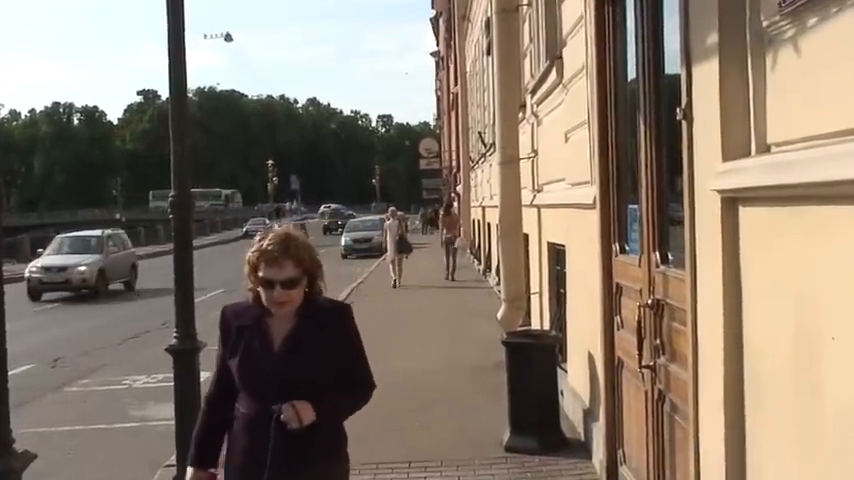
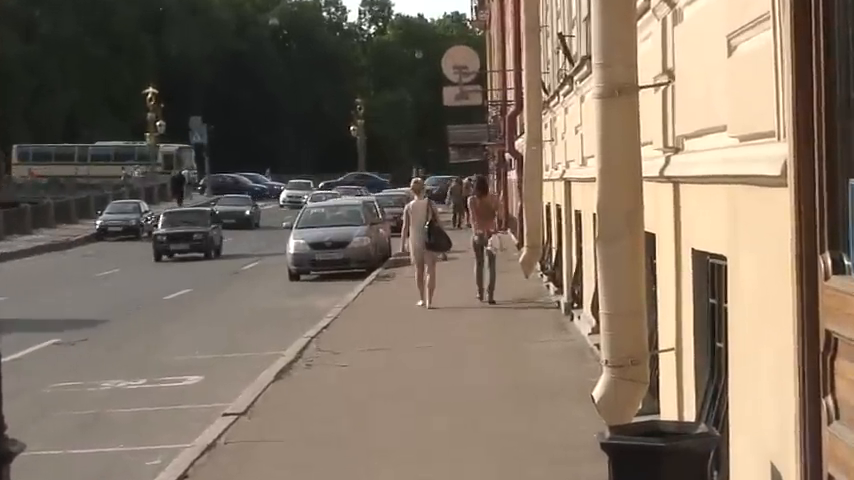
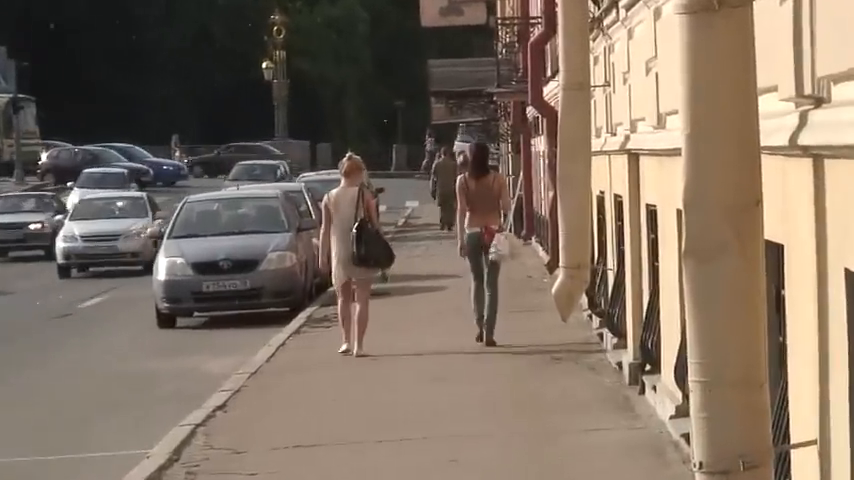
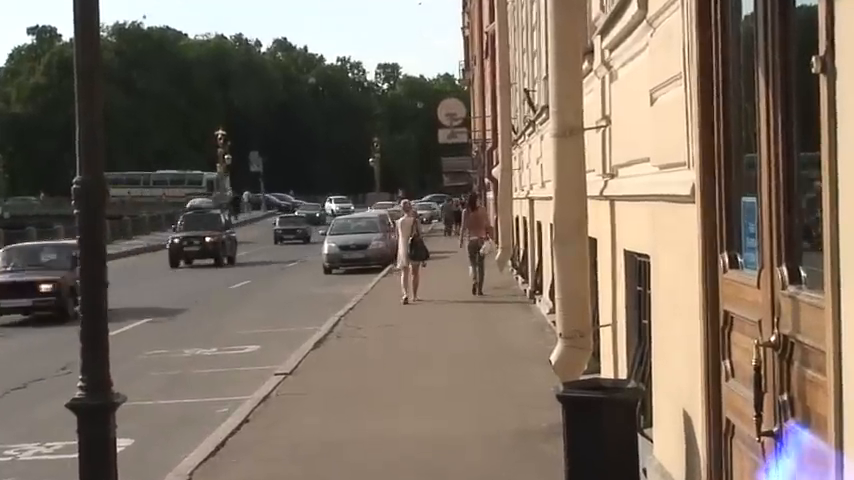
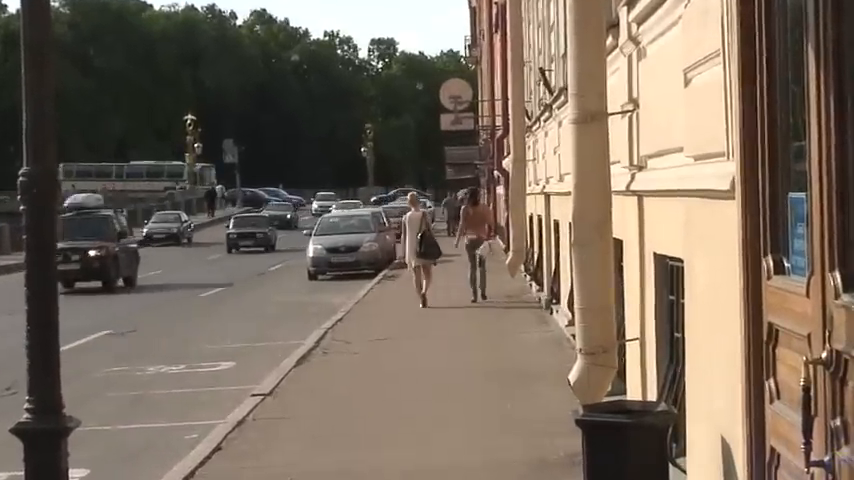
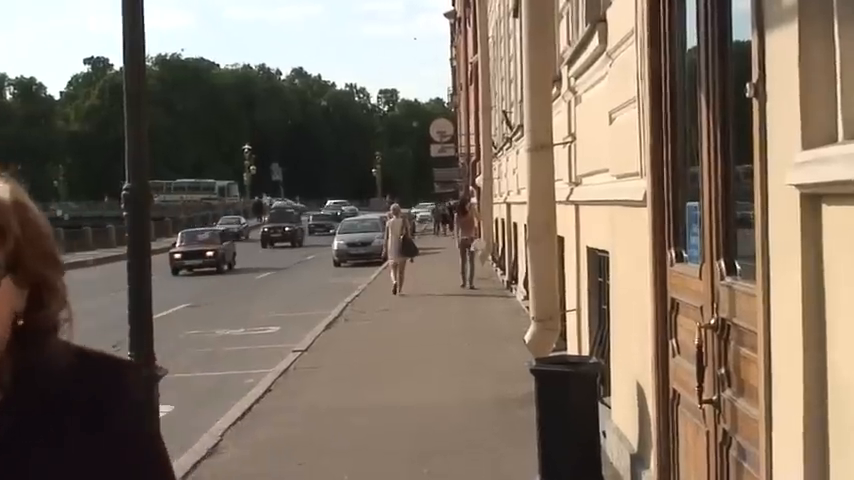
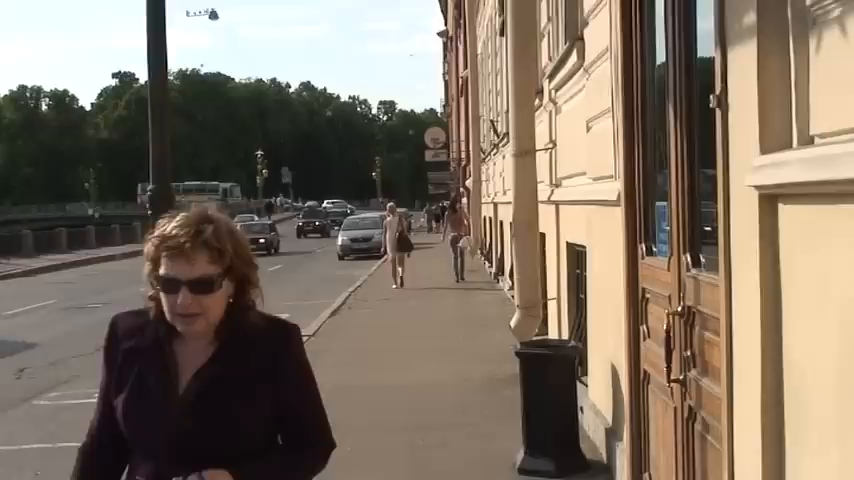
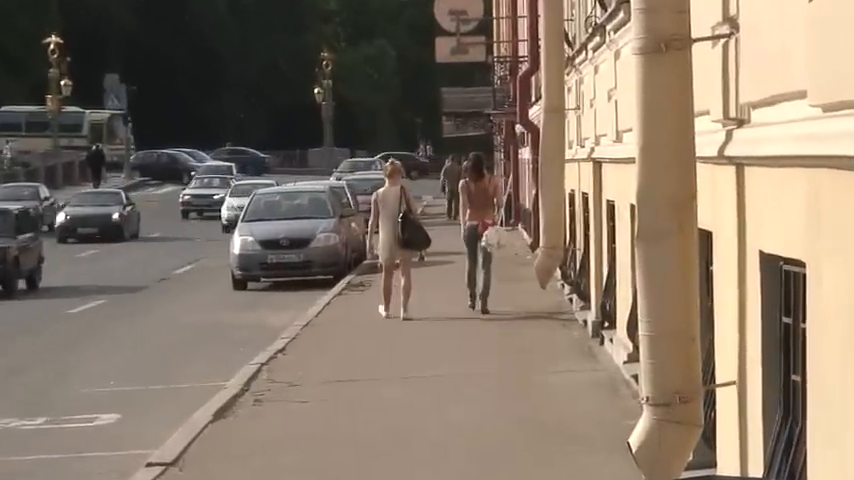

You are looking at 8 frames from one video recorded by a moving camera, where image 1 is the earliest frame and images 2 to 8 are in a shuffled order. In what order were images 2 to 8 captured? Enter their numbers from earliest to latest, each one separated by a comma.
7, 6, 4, 5, 2, 8, 3
